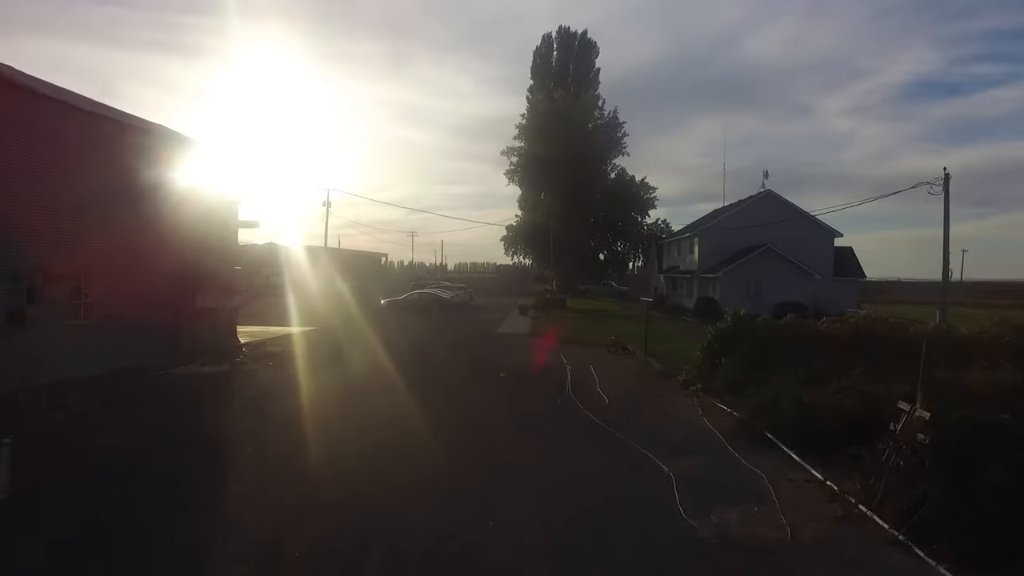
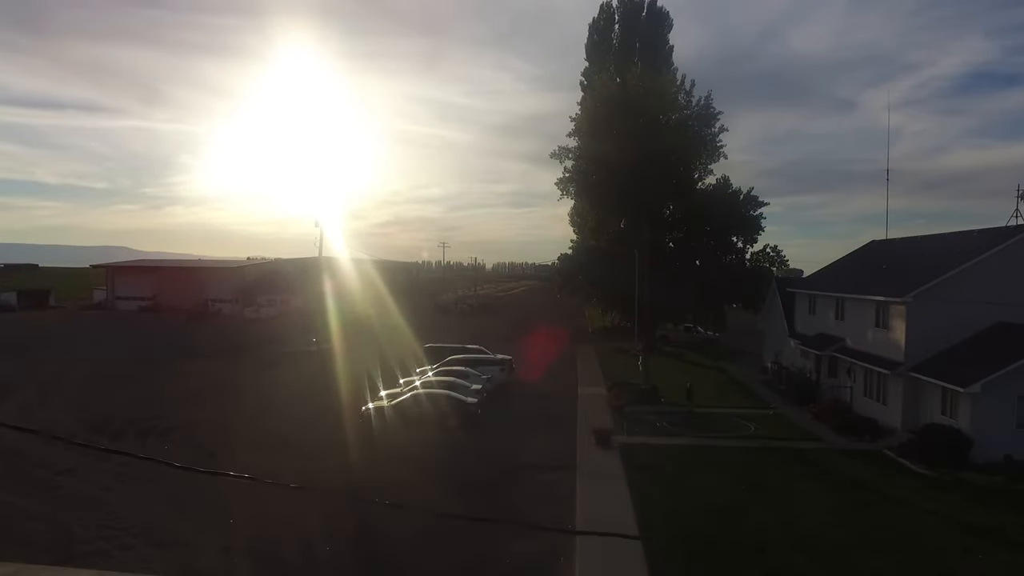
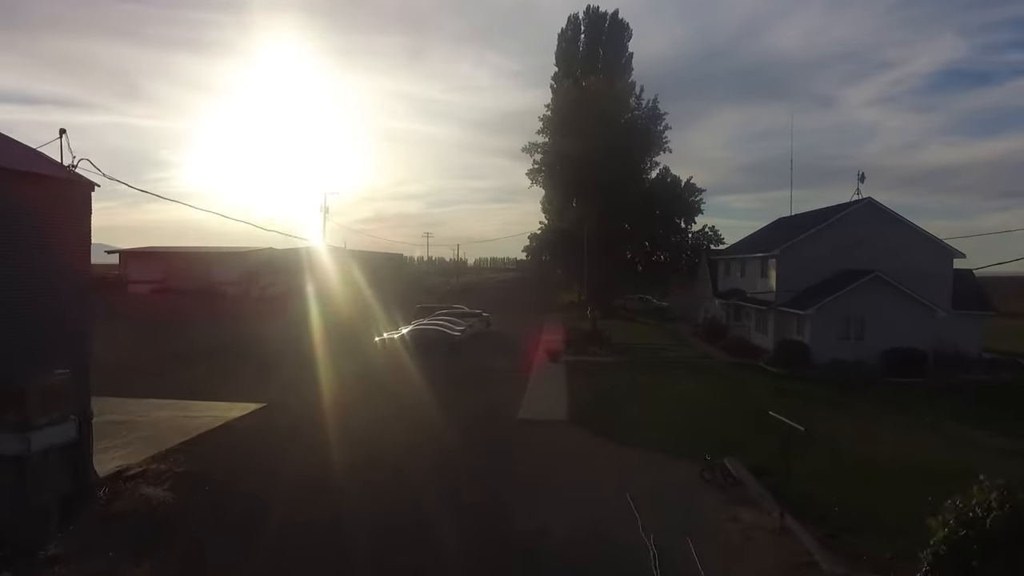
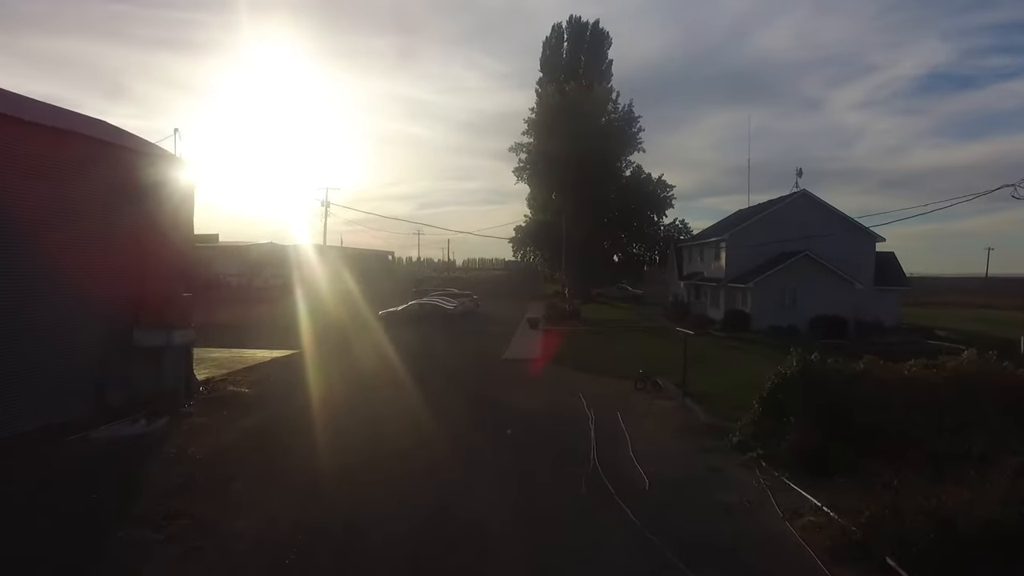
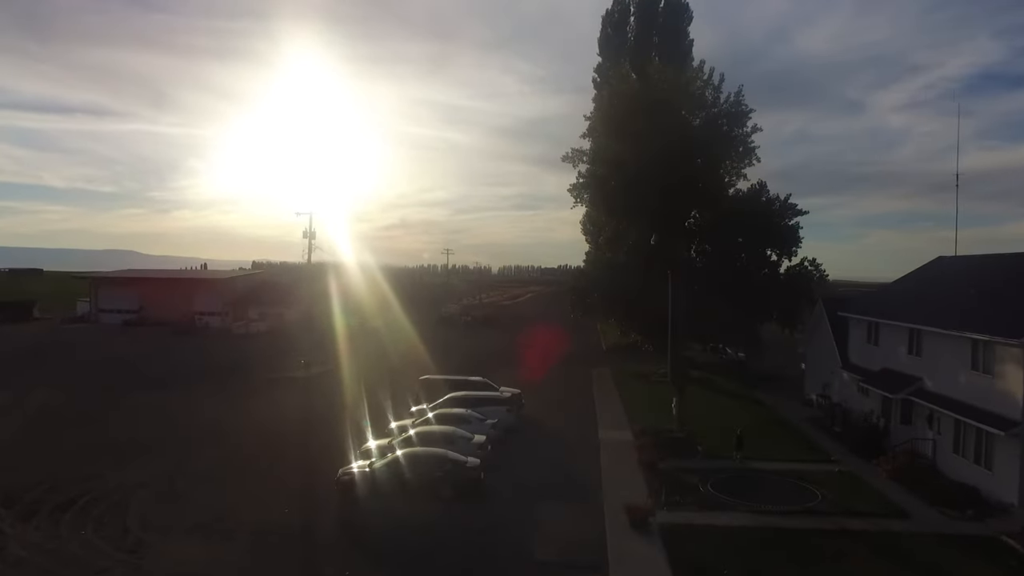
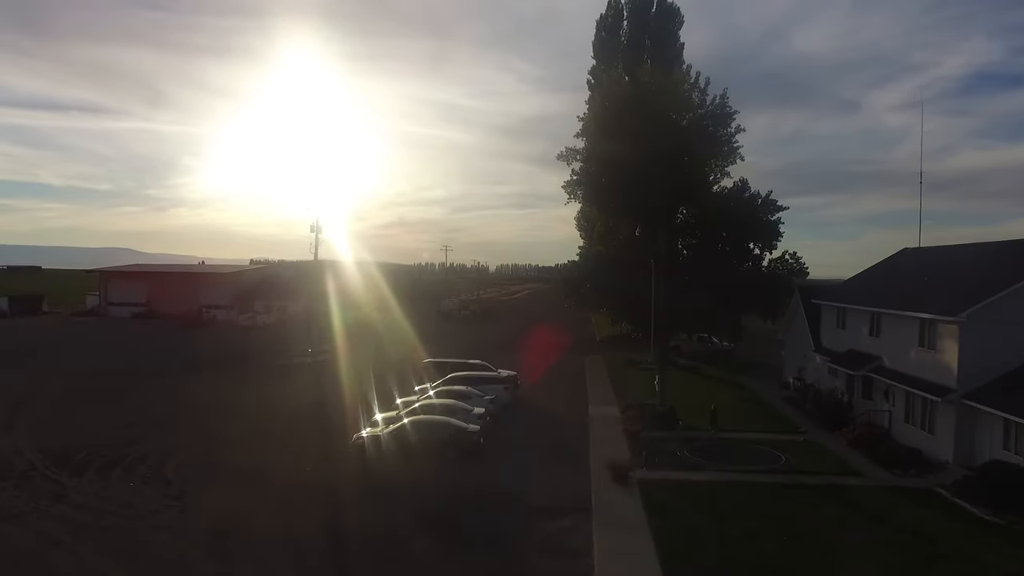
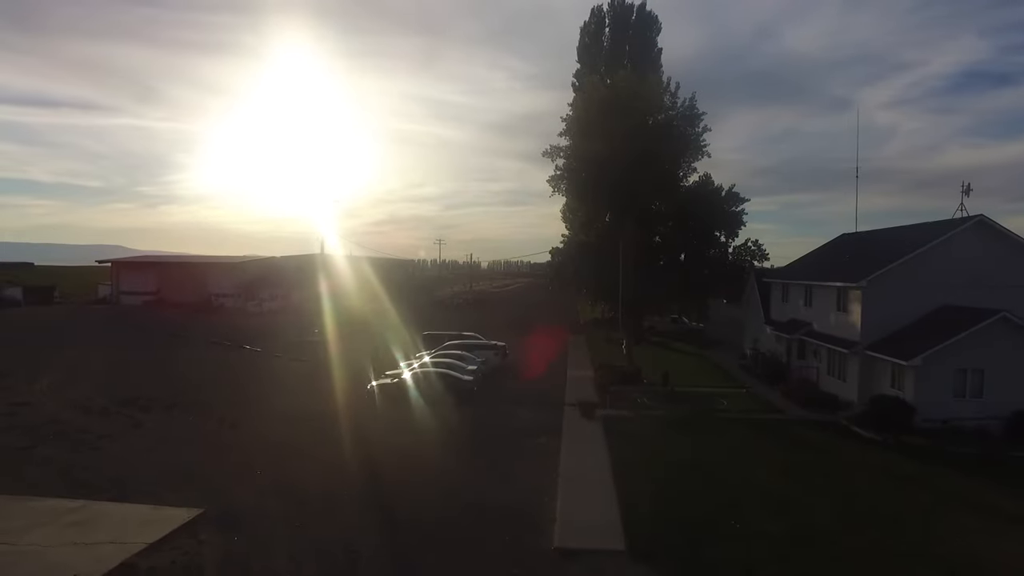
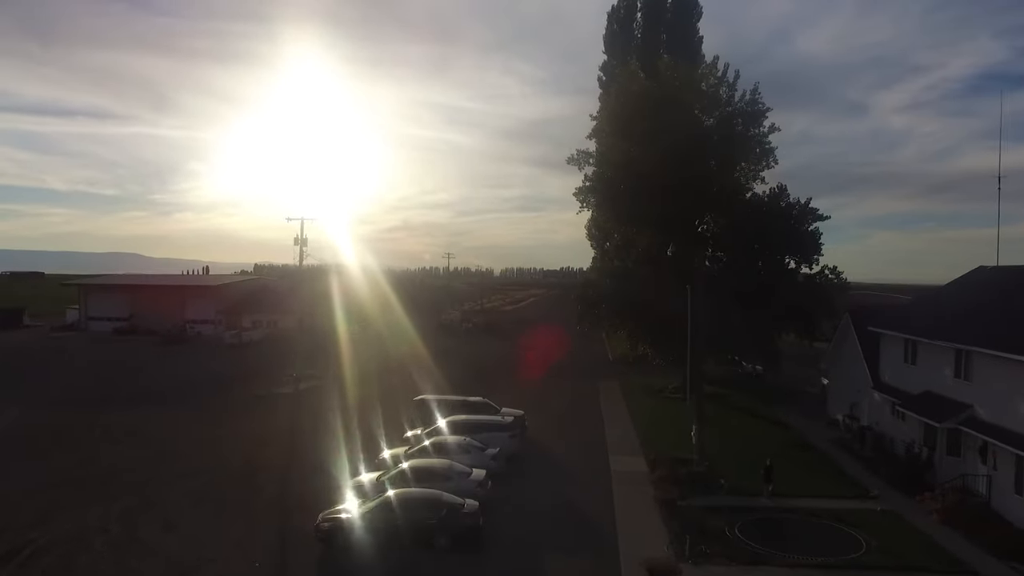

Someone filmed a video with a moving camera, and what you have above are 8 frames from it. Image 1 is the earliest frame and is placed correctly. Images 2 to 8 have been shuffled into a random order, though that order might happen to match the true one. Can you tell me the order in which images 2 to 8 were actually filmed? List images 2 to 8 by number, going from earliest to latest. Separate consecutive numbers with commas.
4, 3, 7, 2, 6, 5, 8
